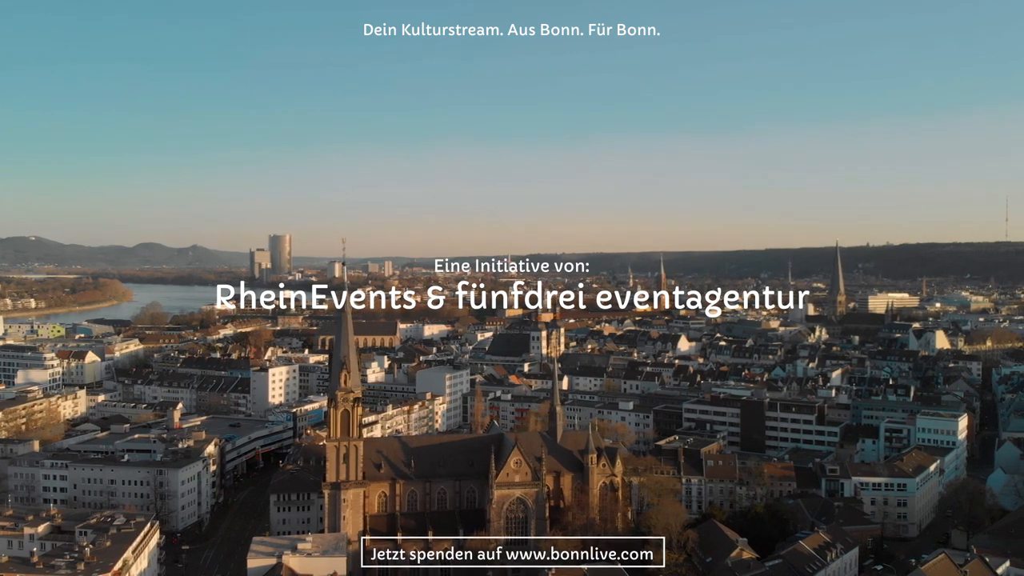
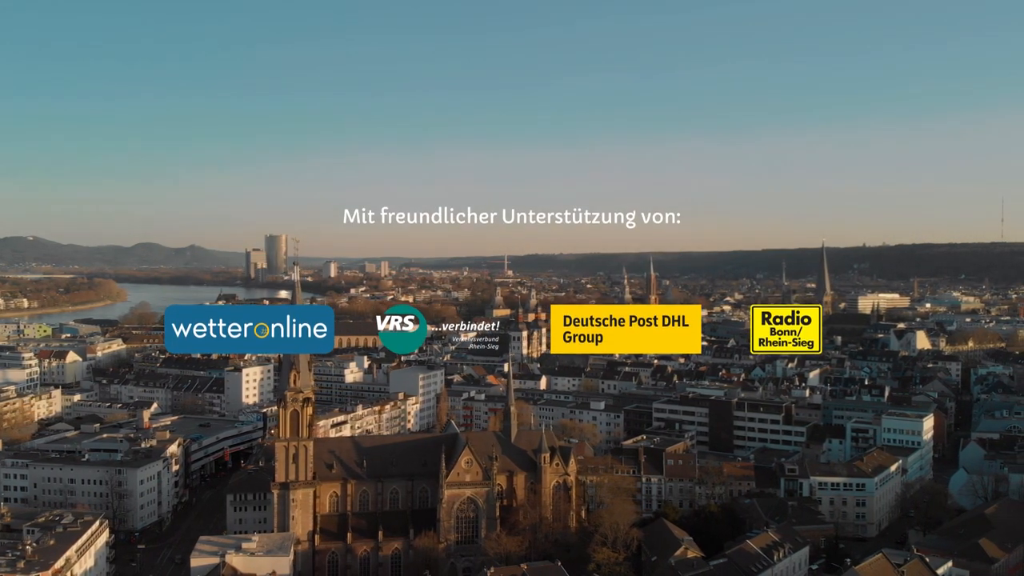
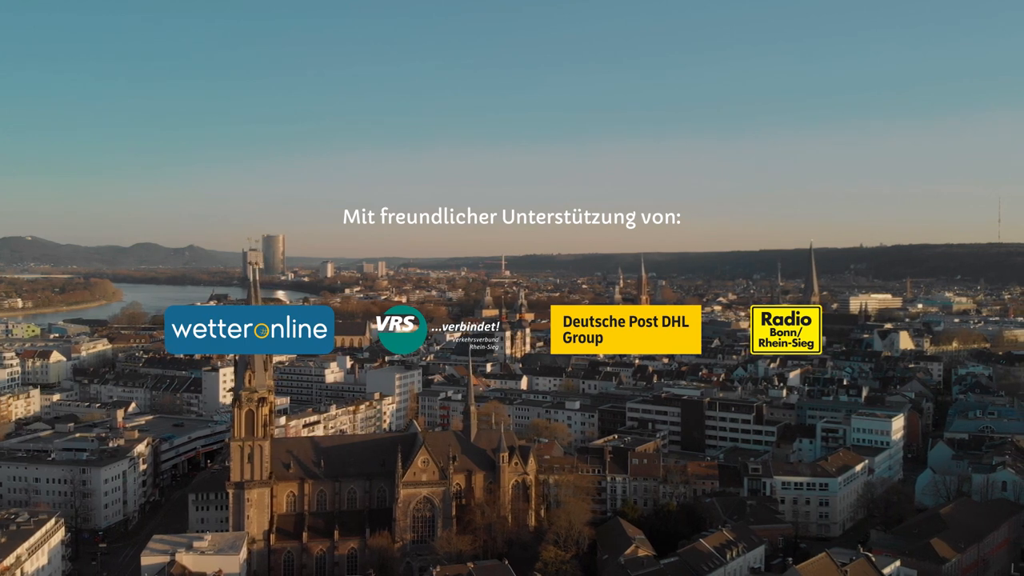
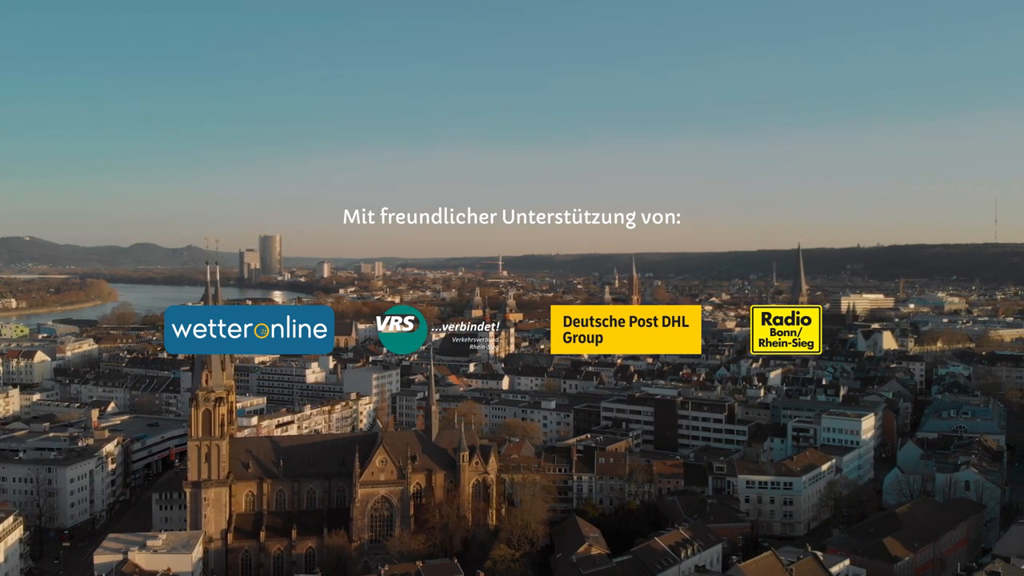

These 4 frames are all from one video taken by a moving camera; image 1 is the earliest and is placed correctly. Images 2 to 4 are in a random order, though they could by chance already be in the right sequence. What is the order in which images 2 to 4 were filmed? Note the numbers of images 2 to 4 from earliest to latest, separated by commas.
2, 3, 4
